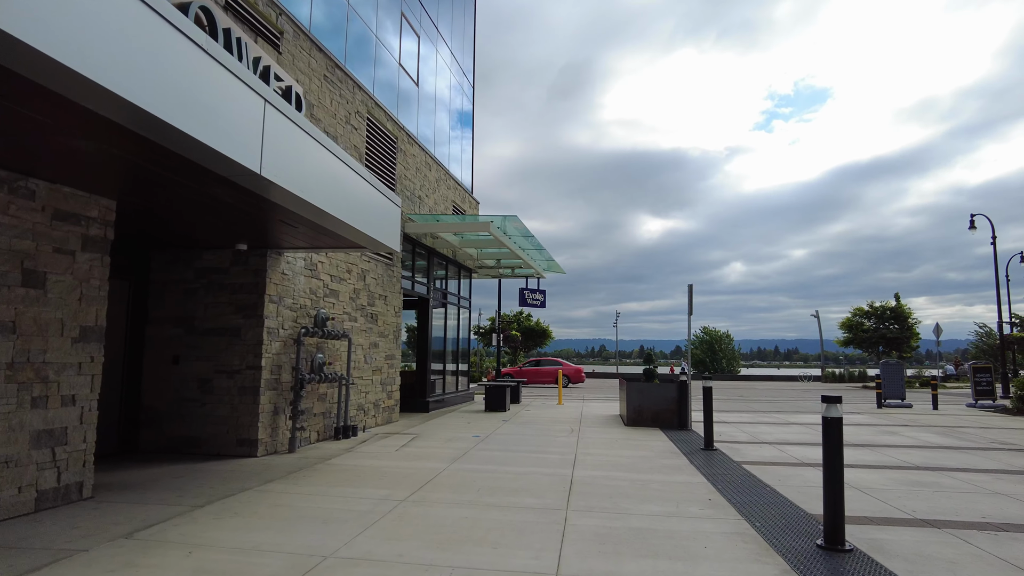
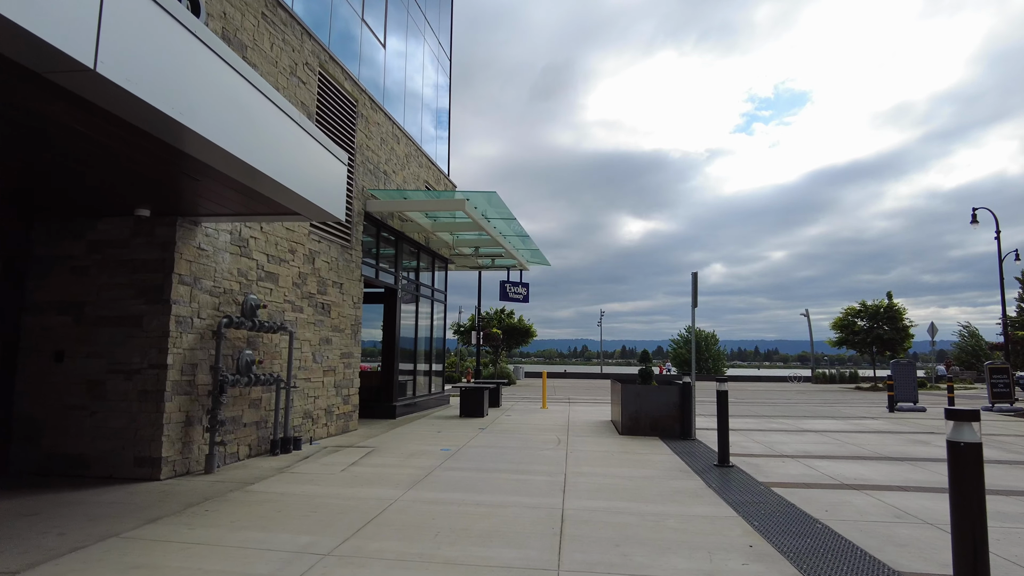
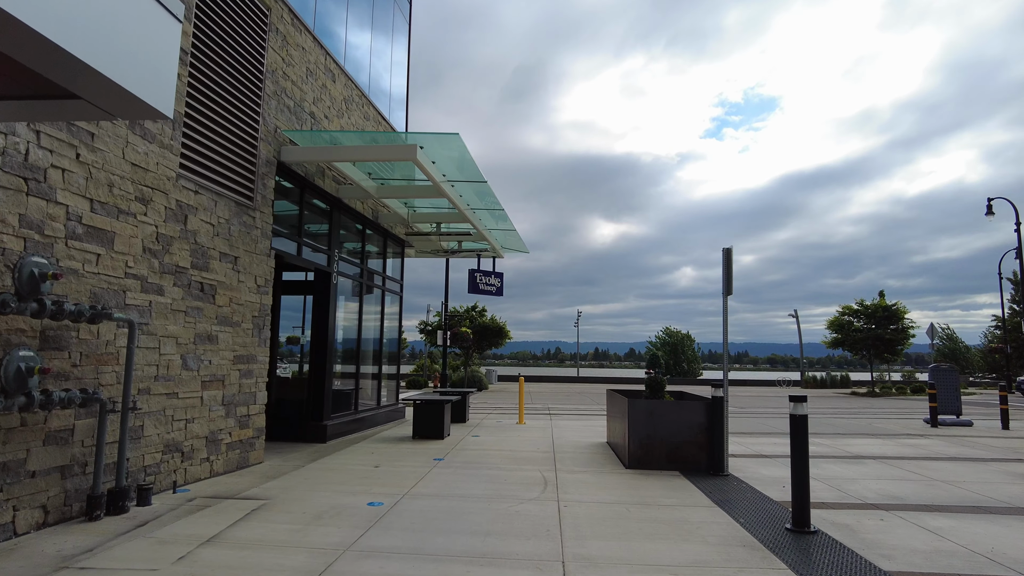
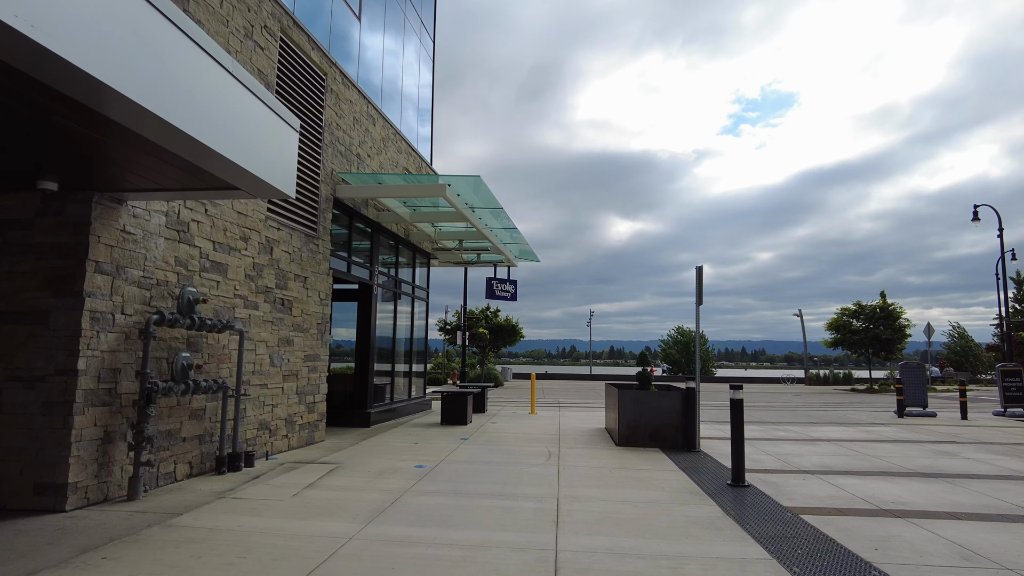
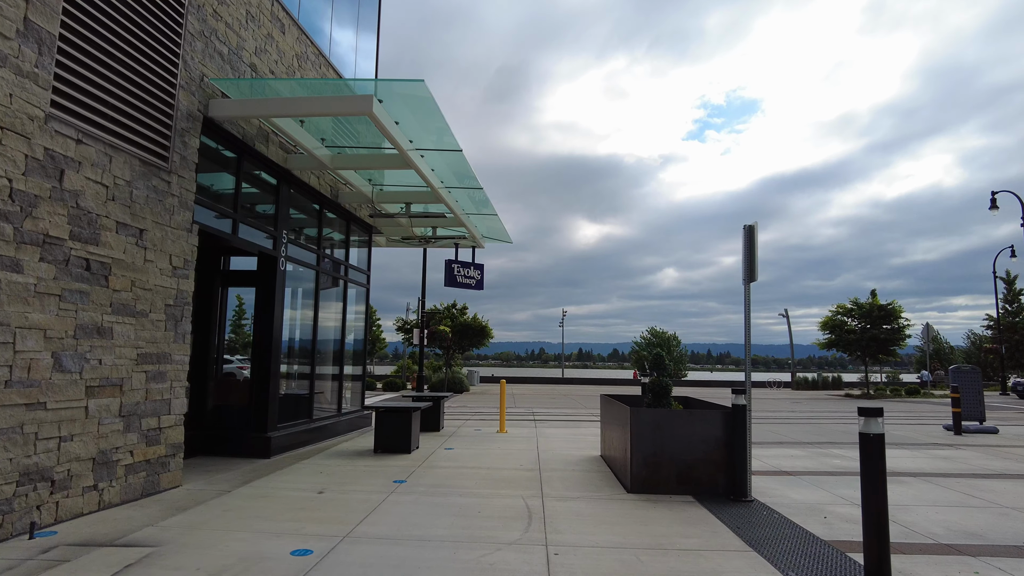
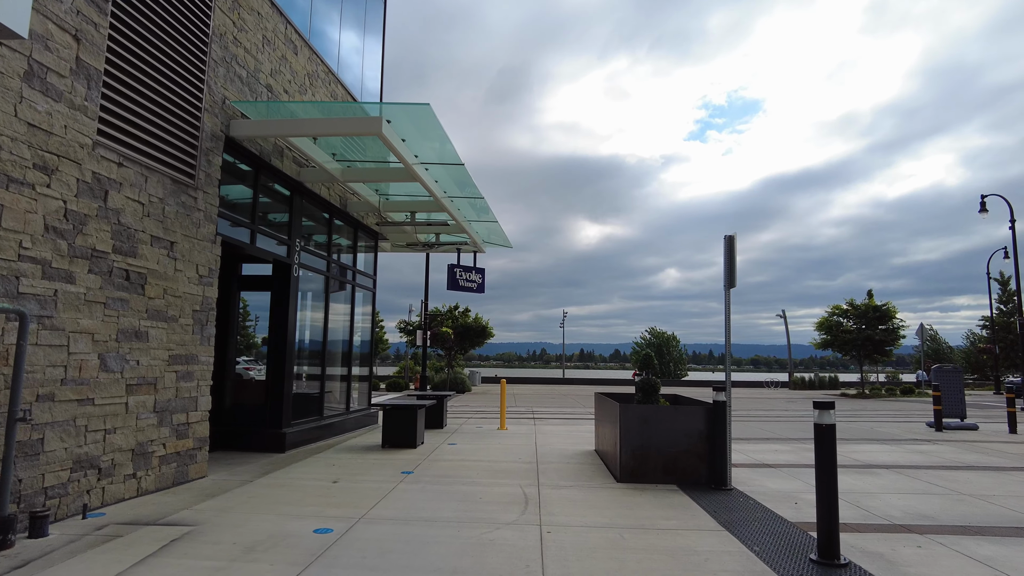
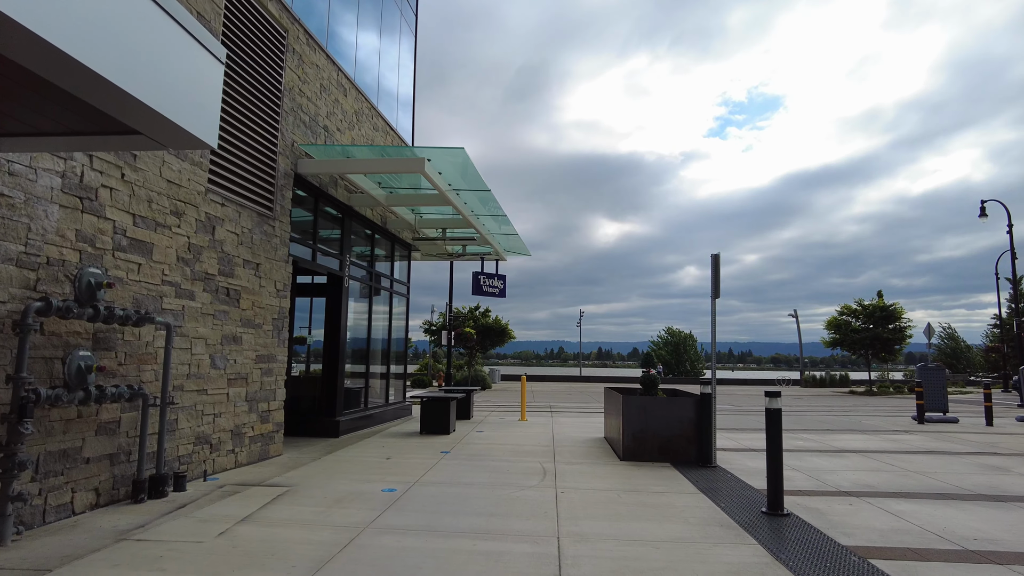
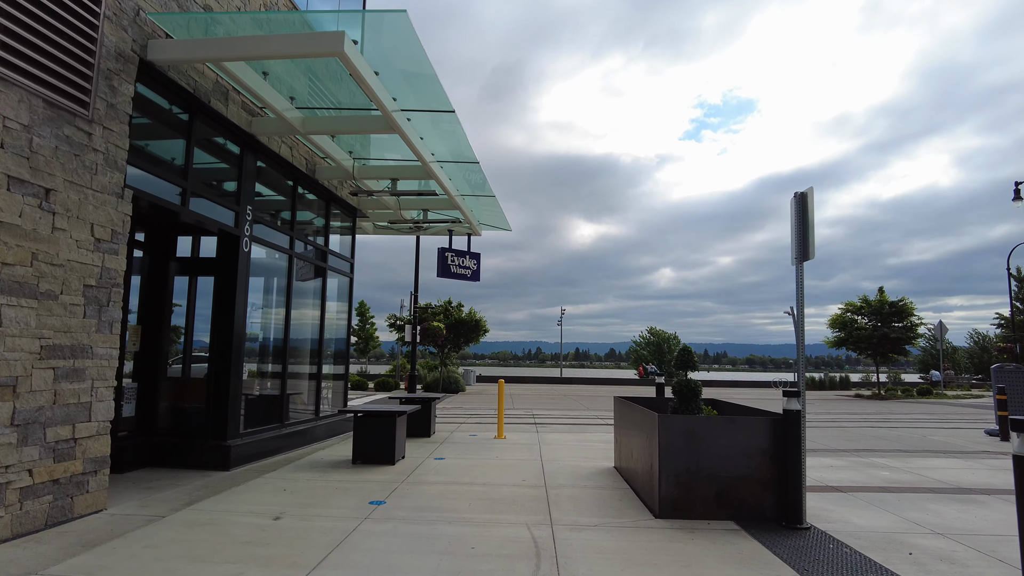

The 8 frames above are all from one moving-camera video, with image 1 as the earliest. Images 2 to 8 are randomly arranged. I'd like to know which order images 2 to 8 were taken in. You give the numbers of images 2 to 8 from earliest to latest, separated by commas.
2, 4, 7, 3, 6, 5, 8
